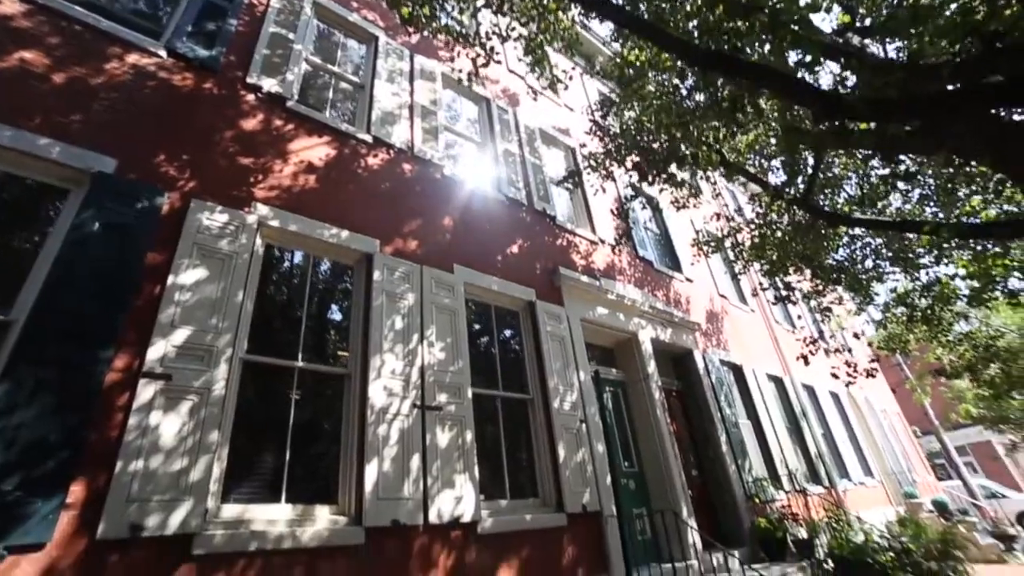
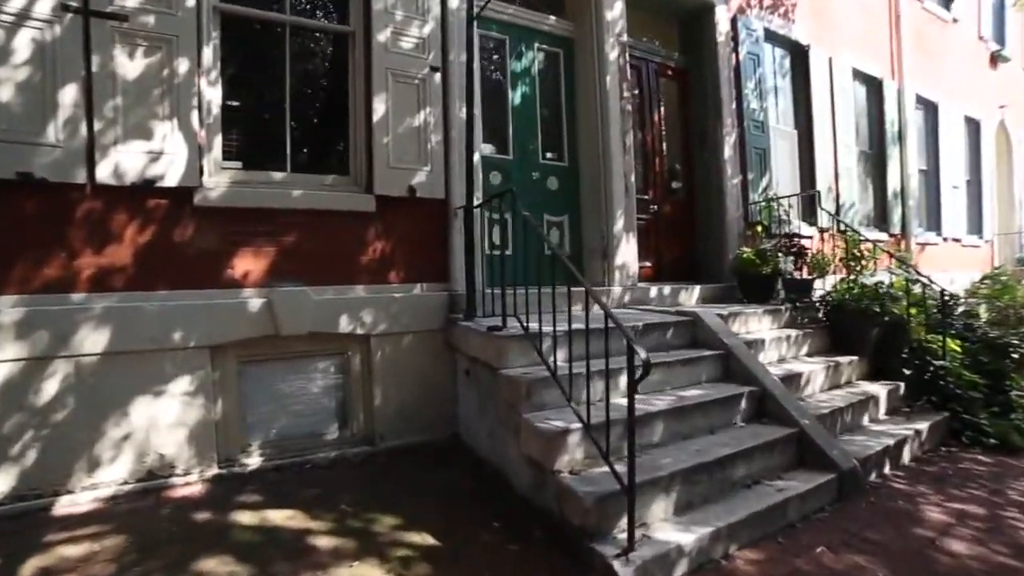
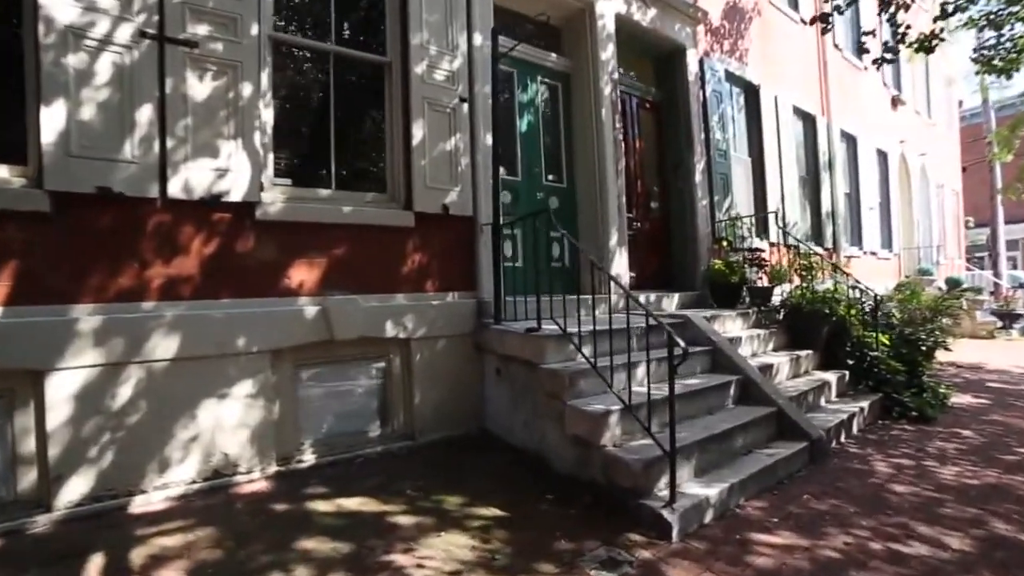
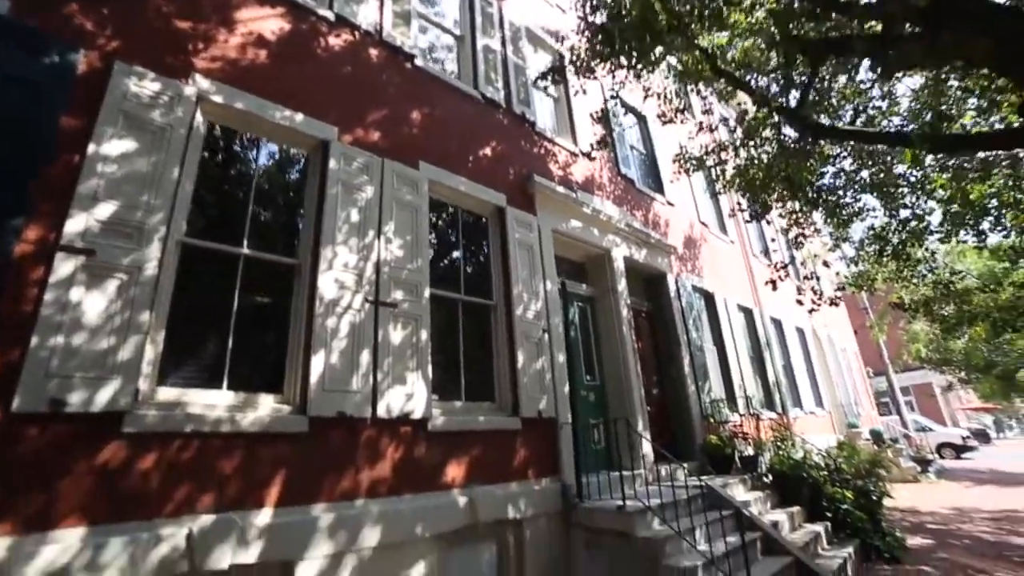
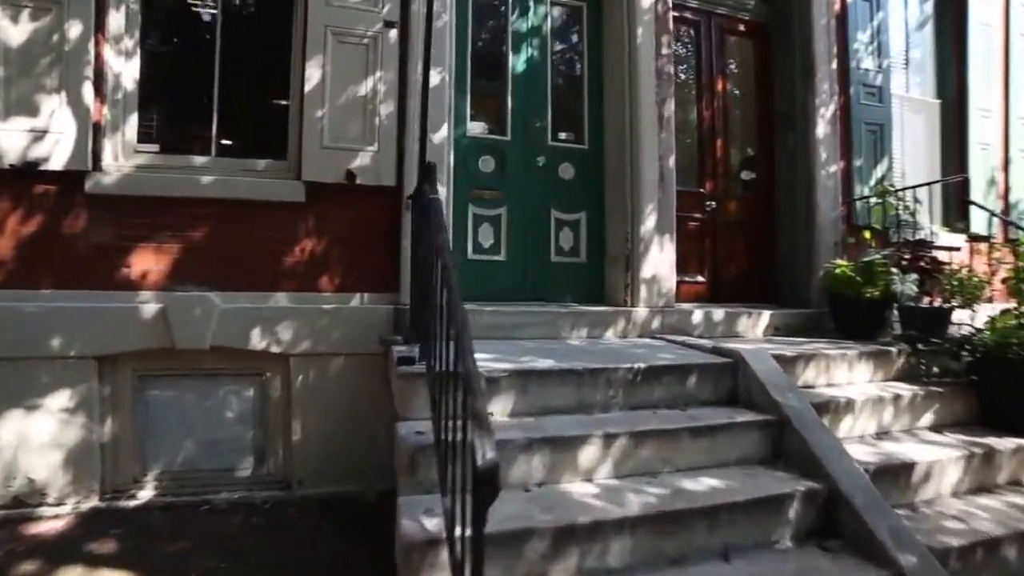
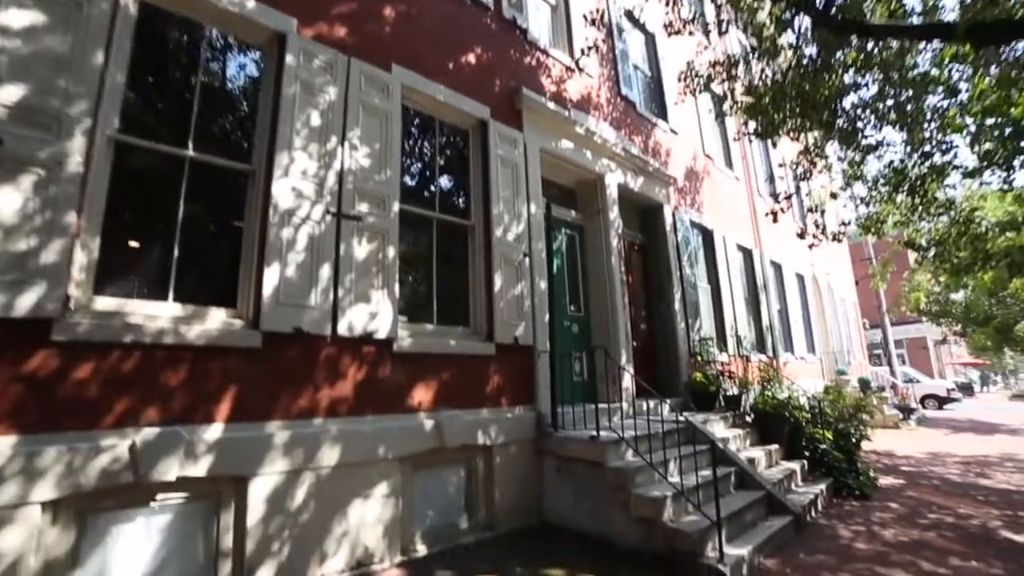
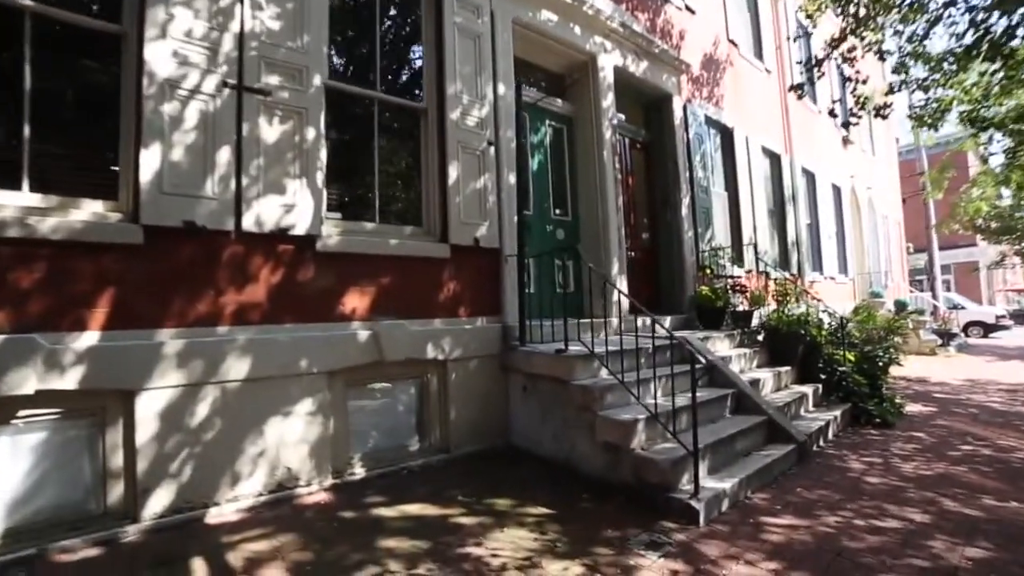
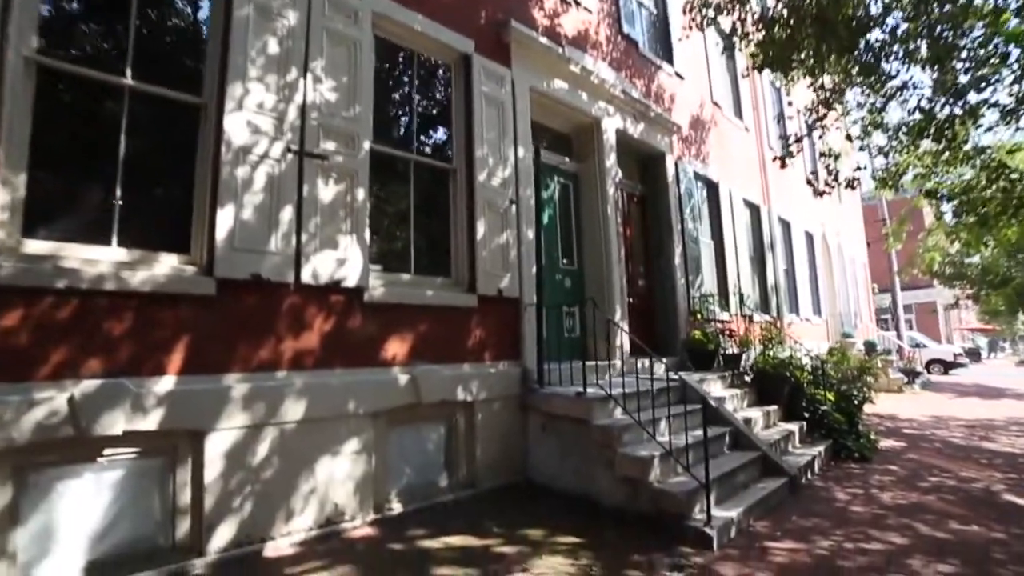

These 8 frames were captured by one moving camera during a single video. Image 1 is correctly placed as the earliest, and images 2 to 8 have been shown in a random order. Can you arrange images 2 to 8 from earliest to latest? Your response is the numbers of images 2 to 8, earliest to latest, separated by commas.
4, 6, 8, 7, 3, 2, 5
